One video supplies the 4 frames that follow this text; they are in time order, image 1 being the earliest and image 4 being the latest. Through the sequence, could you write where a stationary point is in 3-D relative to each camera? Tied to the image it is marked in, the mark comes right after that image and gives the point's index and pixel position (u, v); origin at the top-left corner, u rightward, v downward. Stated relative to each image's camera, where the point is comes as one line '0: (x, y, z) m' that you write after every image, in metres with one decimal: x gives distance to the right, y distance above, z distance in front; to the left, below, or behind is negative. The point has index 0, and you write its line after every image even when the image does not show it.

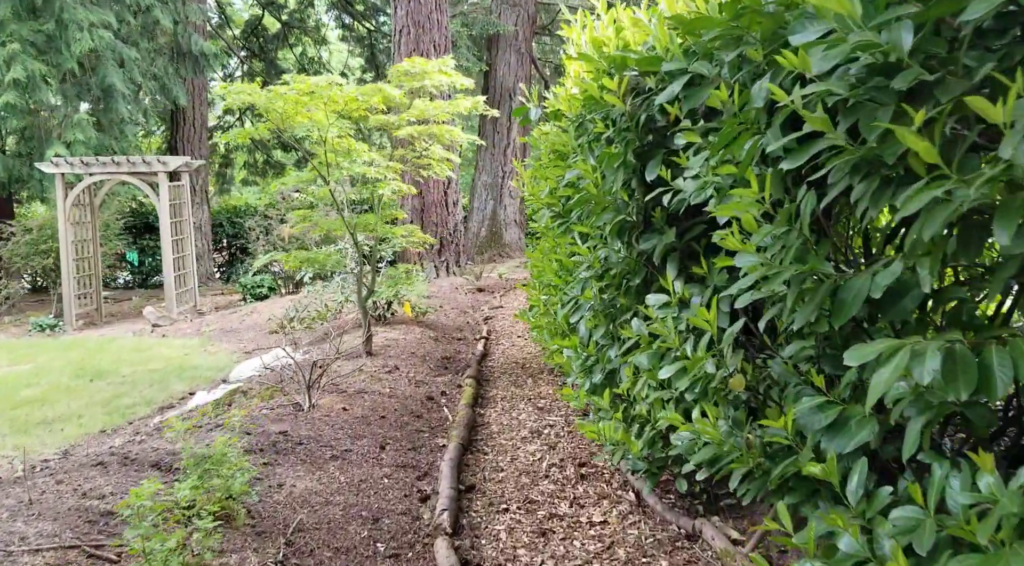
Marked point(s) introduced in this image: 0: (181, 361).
0: (-2.6, -0.6, +8.0) m
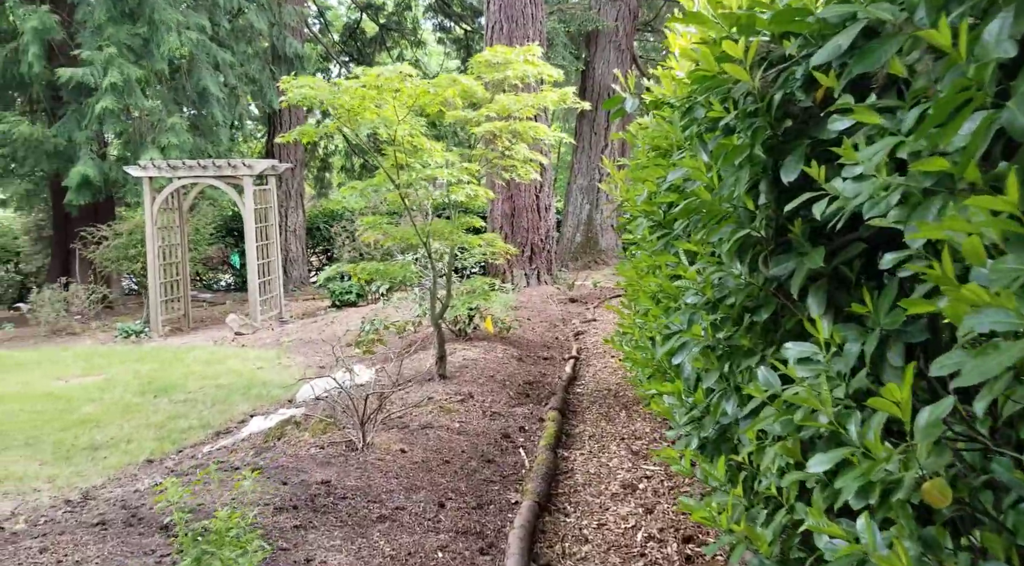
0: (-1.9, -0.7, +7.5) m
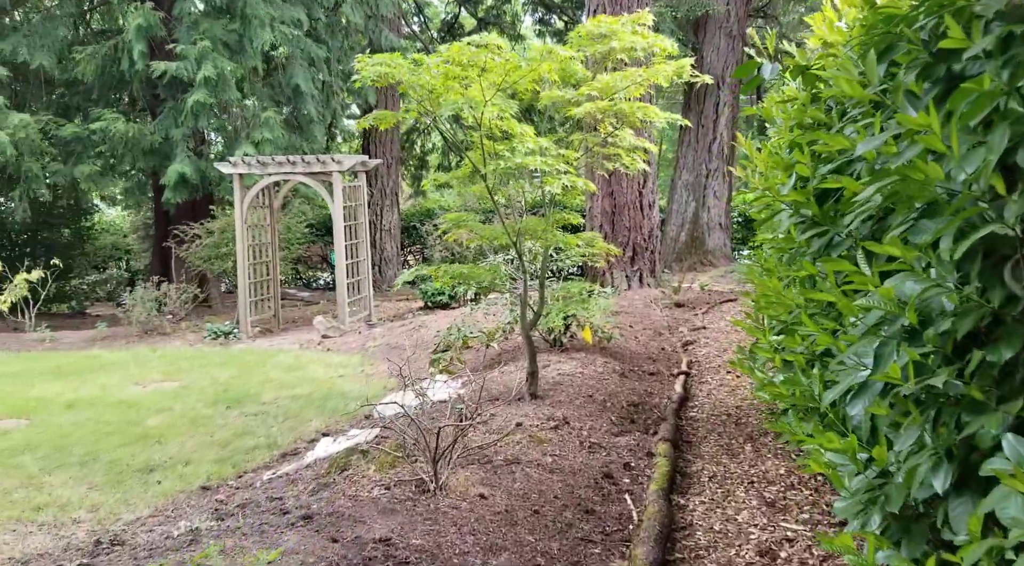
0: (-1.2, -0.7, +6.9) m
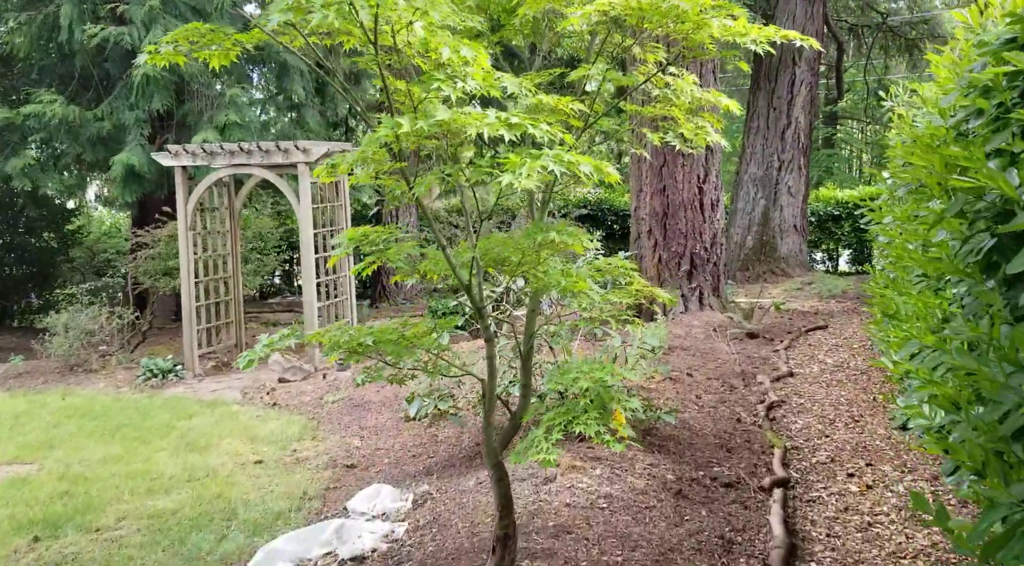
0: (-1.3, -0.9, +4.5) m
